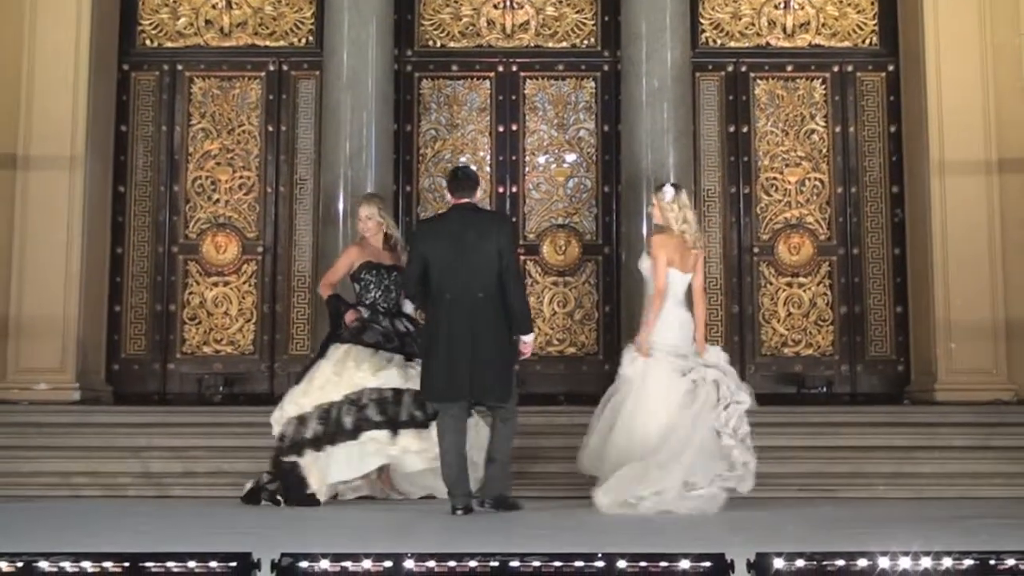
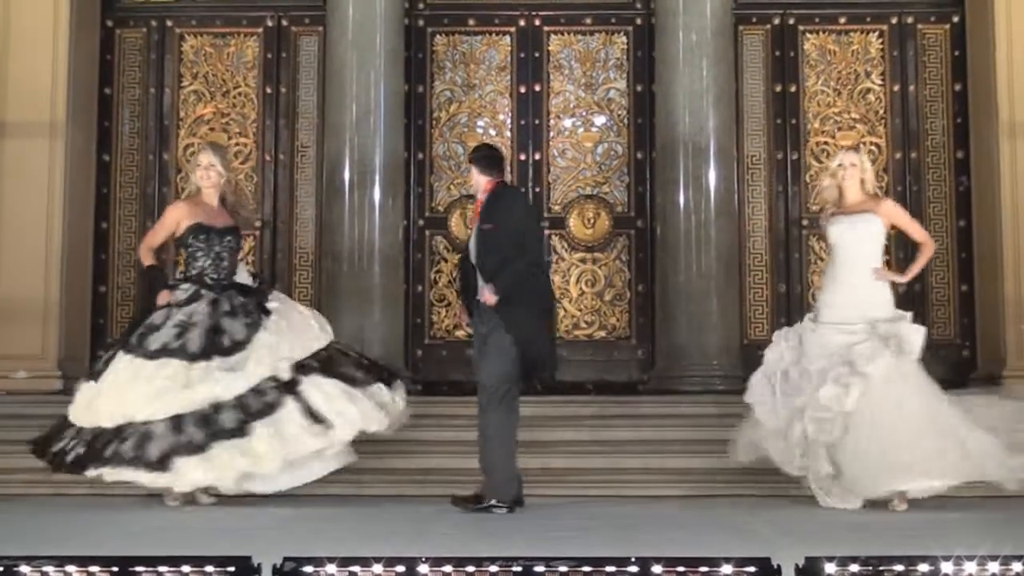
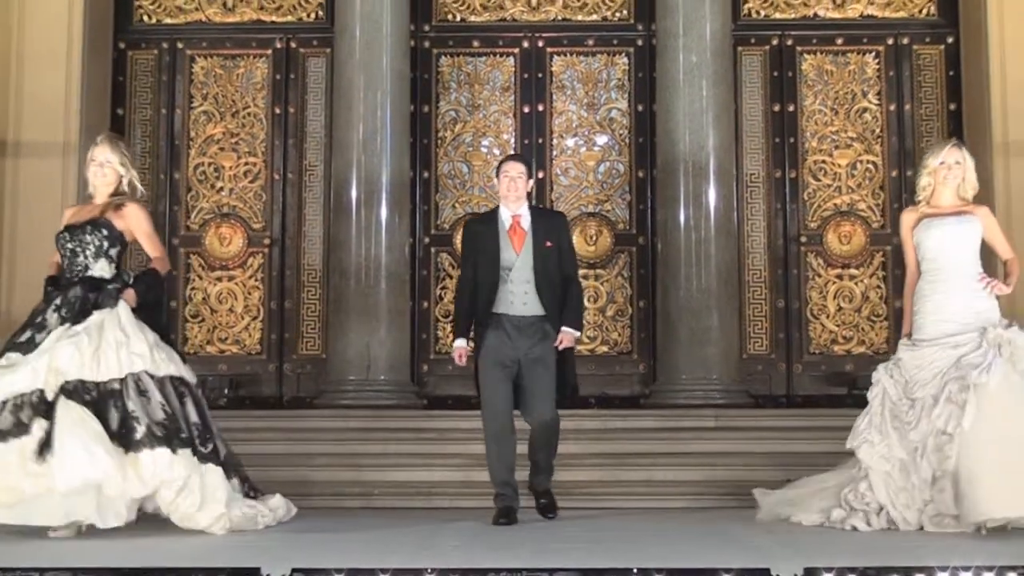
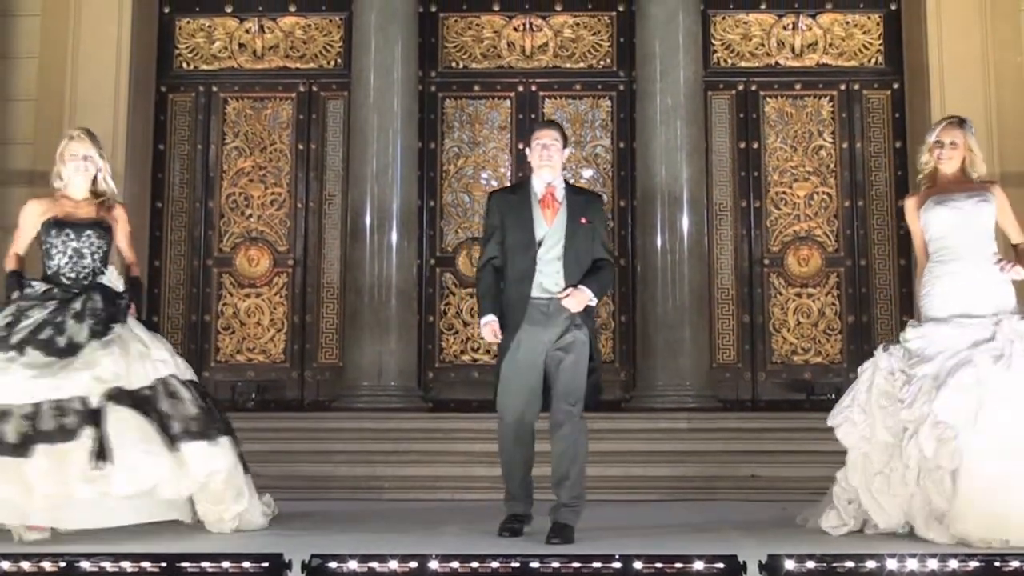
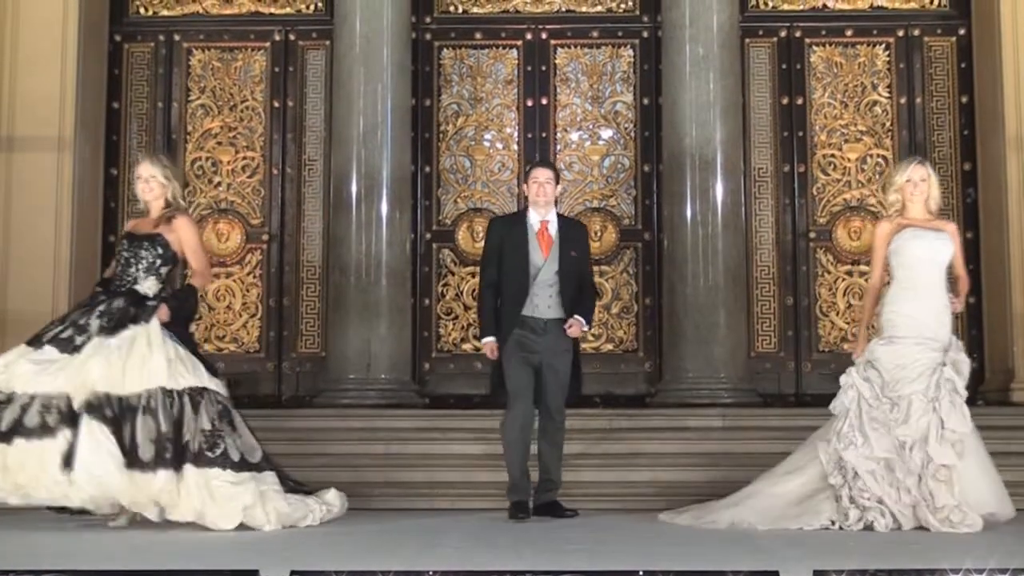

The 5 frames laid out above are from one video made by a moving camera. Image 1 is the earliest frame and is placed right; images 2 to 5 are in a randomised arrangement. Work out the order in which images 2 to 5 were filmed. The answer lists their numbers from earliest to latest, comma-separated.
2, 5, 3, 4
